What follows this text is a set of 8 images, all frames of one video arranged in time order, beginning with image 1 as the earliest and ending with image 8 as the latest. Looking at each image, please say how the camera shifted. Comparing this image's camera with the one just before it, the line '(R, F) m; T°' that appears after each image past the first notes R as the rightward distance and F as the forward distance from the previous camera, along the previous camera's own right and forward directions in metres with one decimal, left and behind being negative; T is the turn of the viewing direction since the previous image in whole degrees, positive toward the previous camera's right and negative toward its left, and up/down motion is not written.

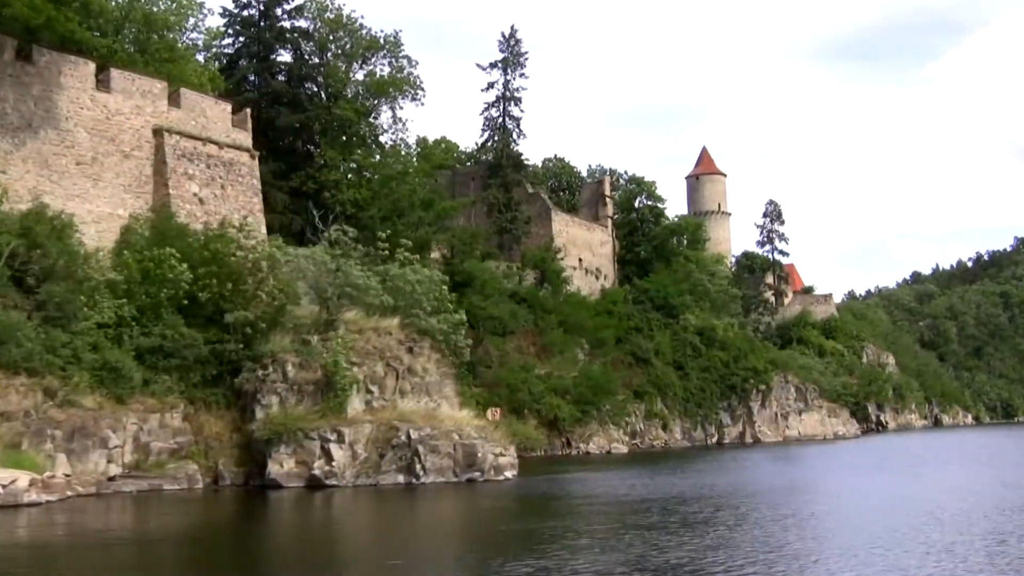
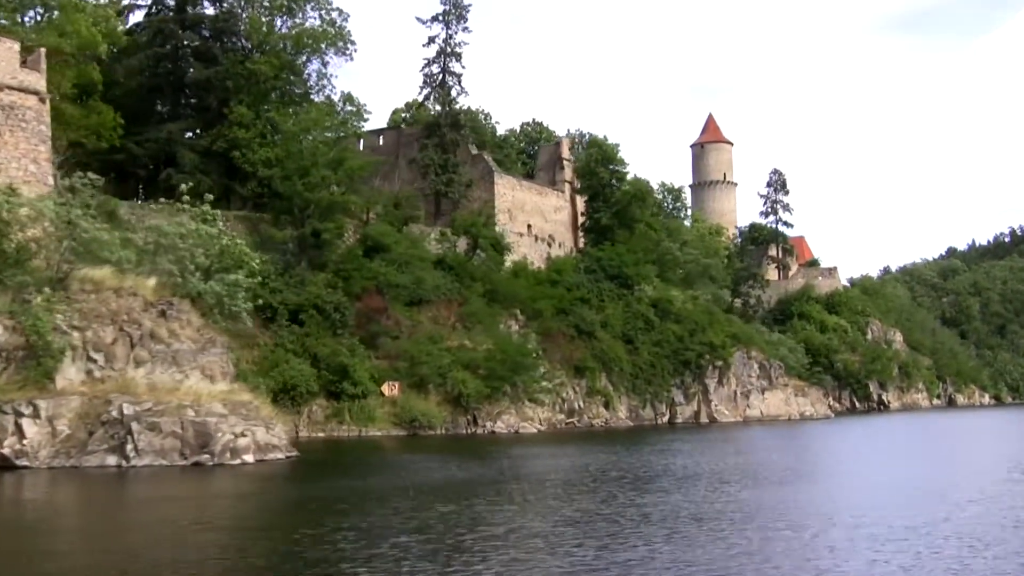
(+5.3, +3.6) m; -3°
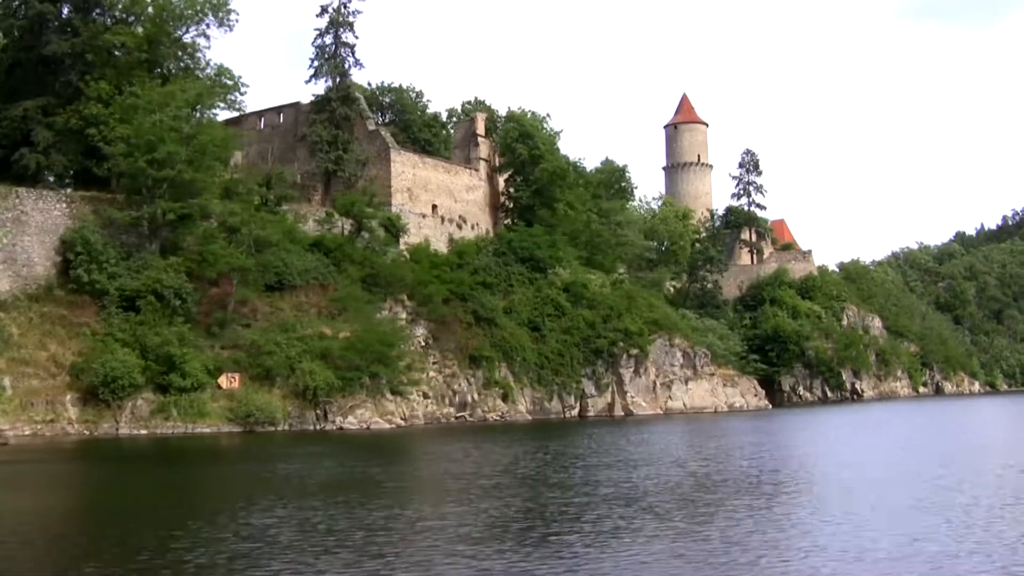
(+5.6, +3.9) m; -2°
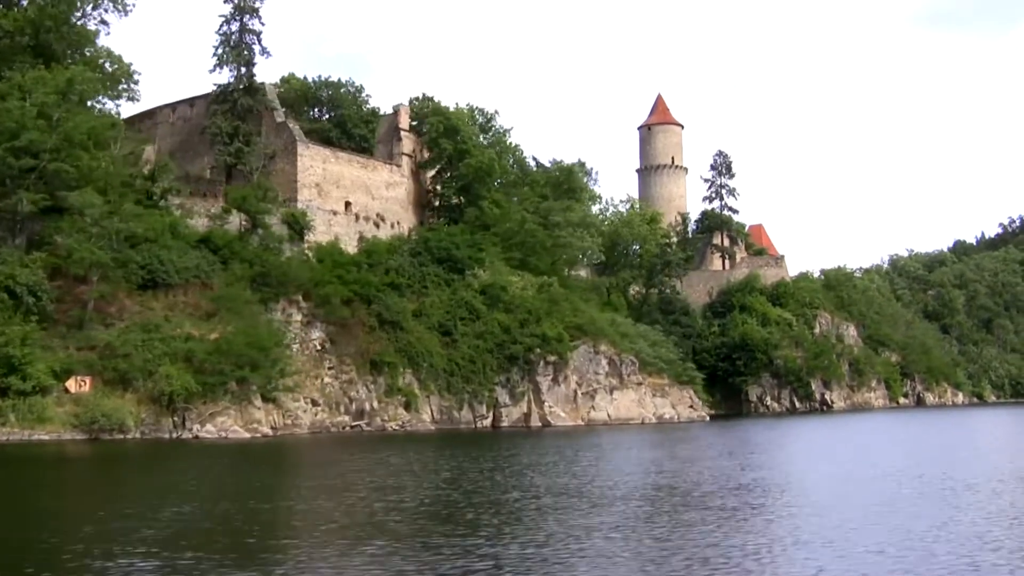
(+4.2, +2.9) m; -1°
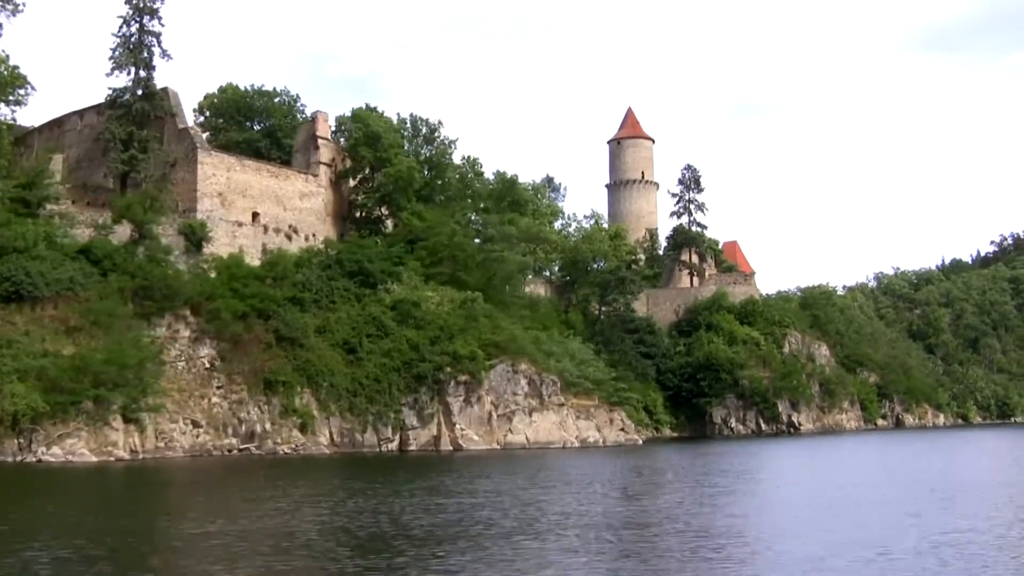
(+3.8, +2.8) m; -1°
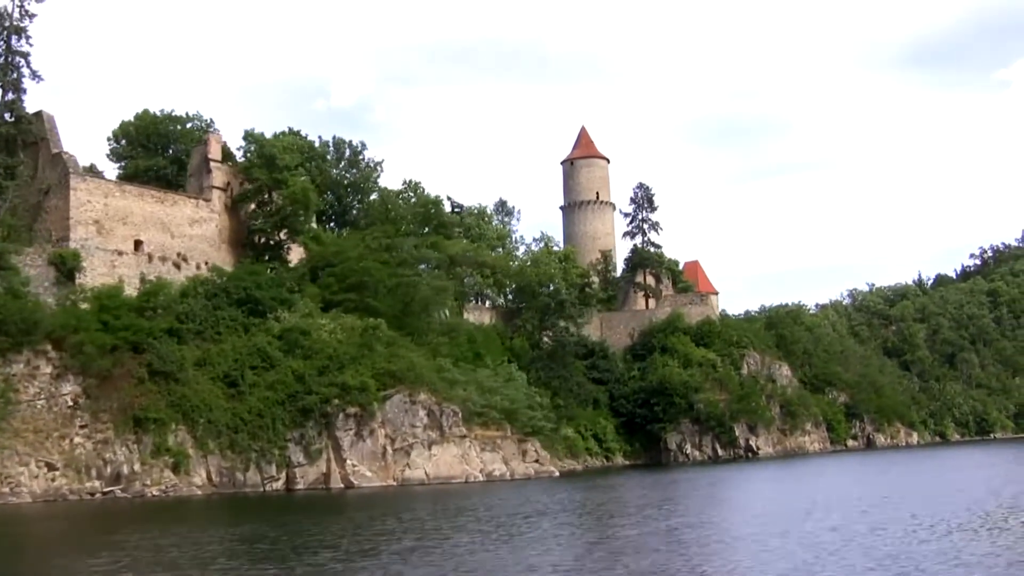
(+3.8, +2.9) m; 0°
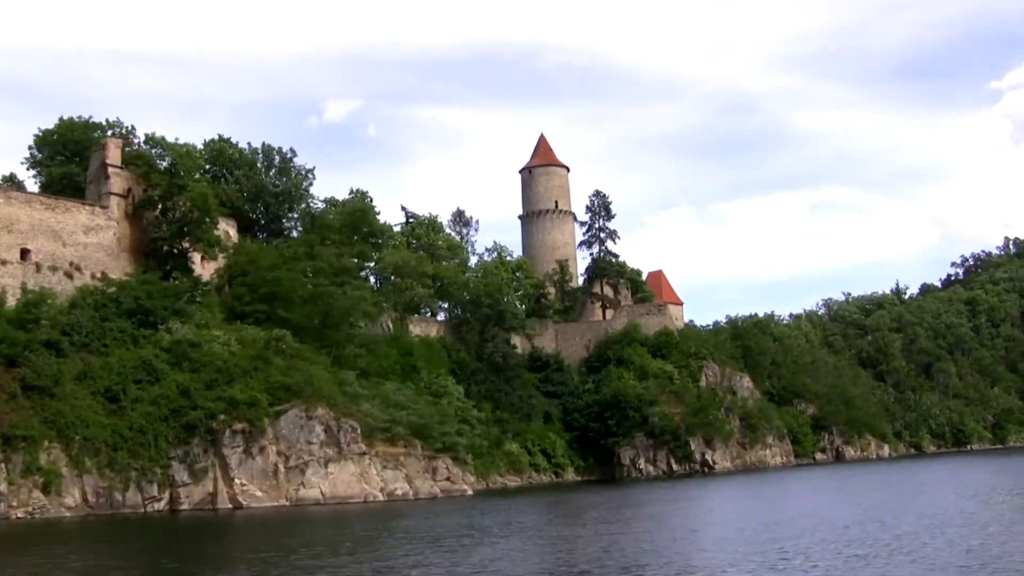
(+3.4, +2.4) m; 0°
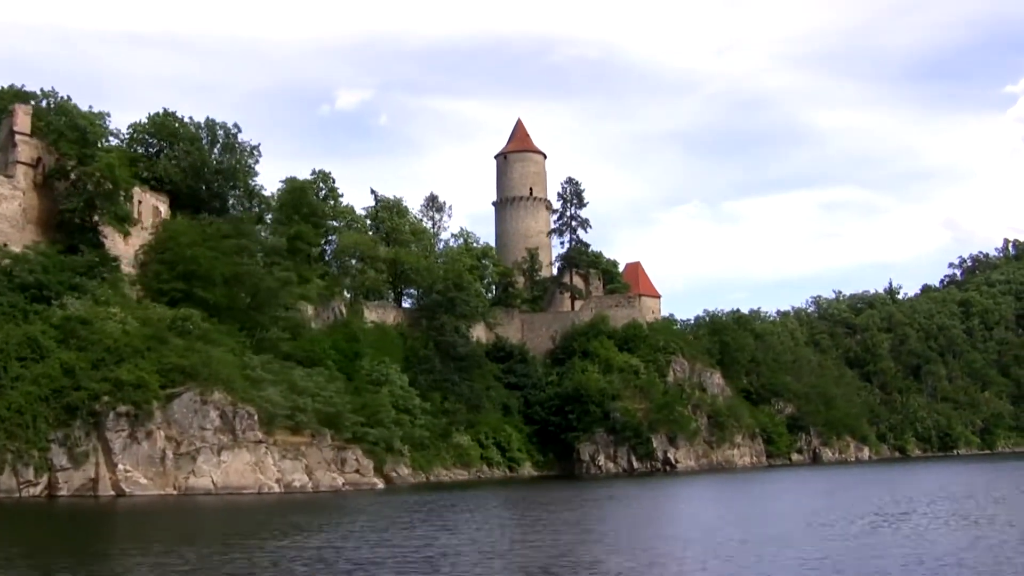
(+3.4, +2.6) m; -1°
